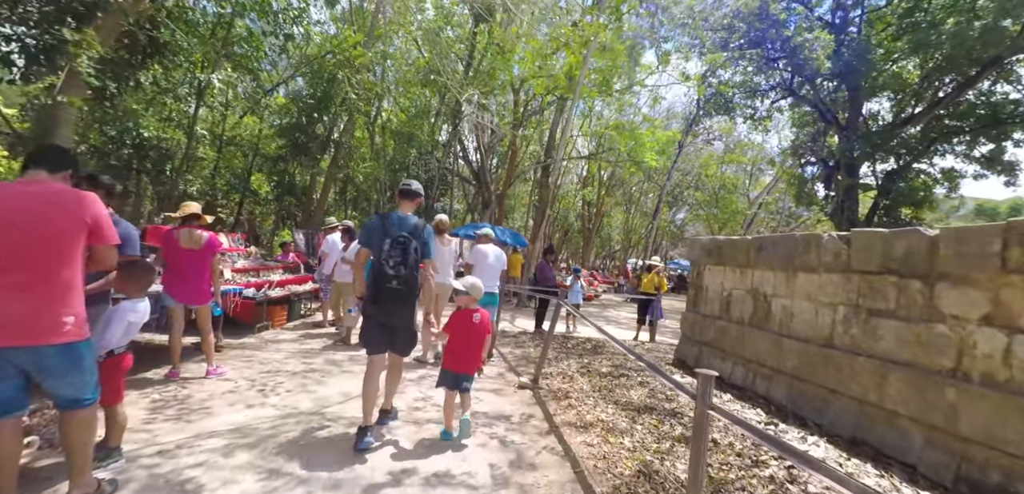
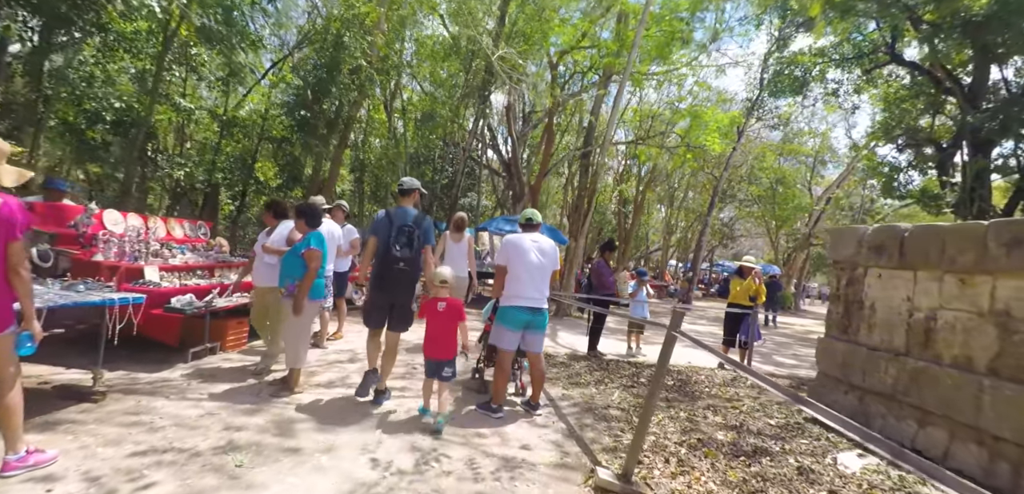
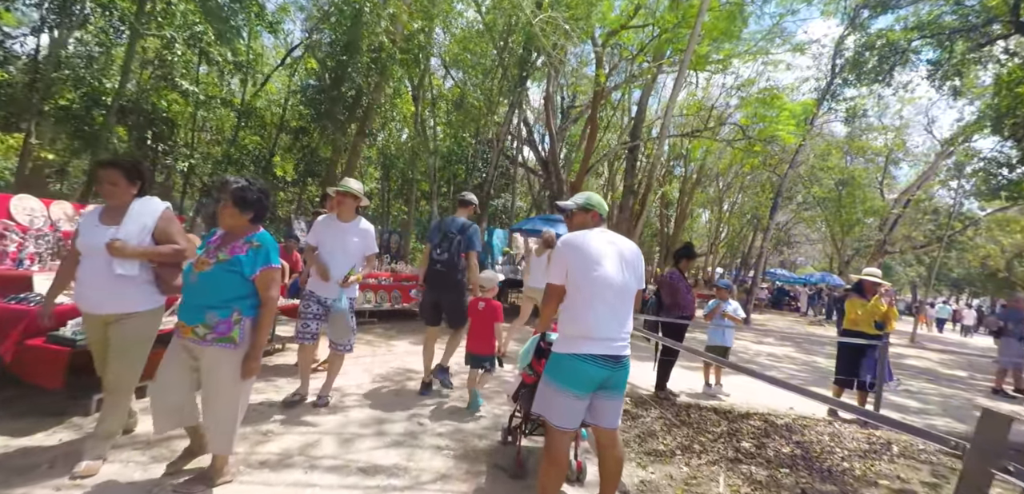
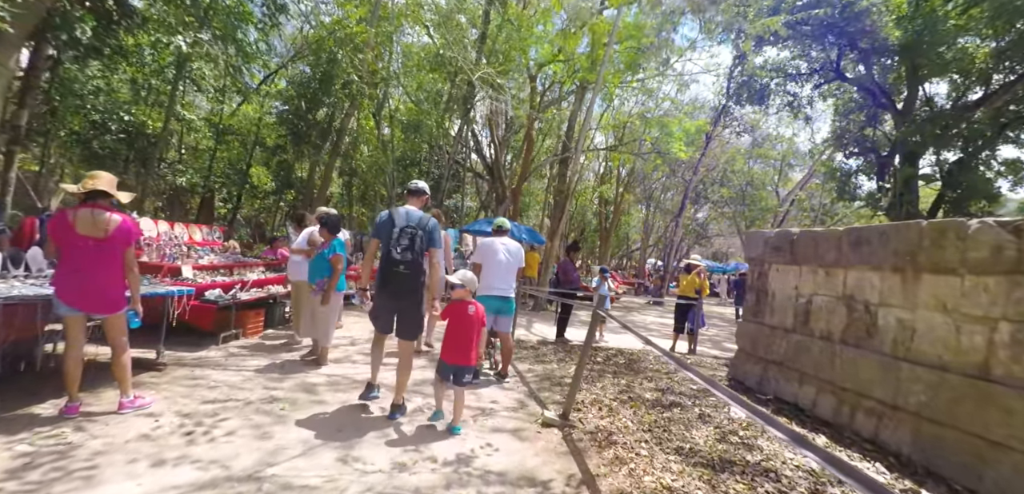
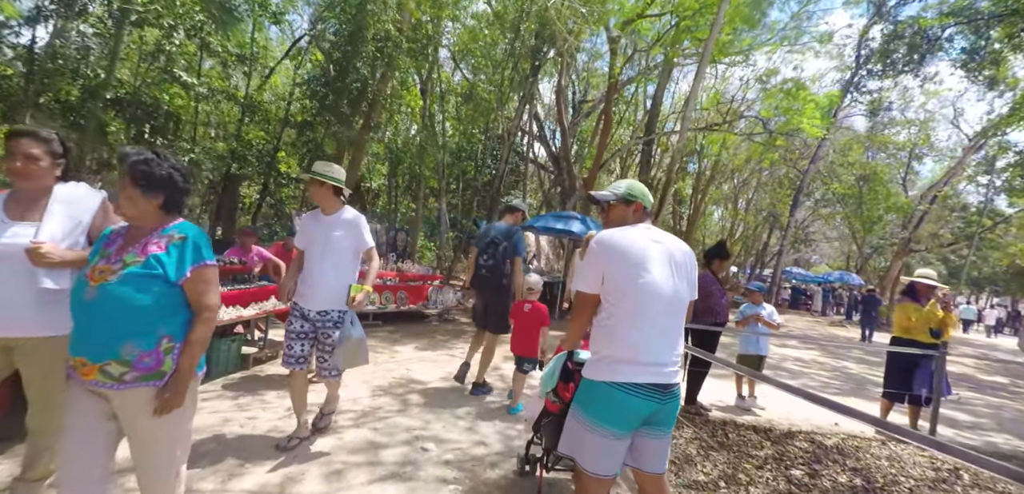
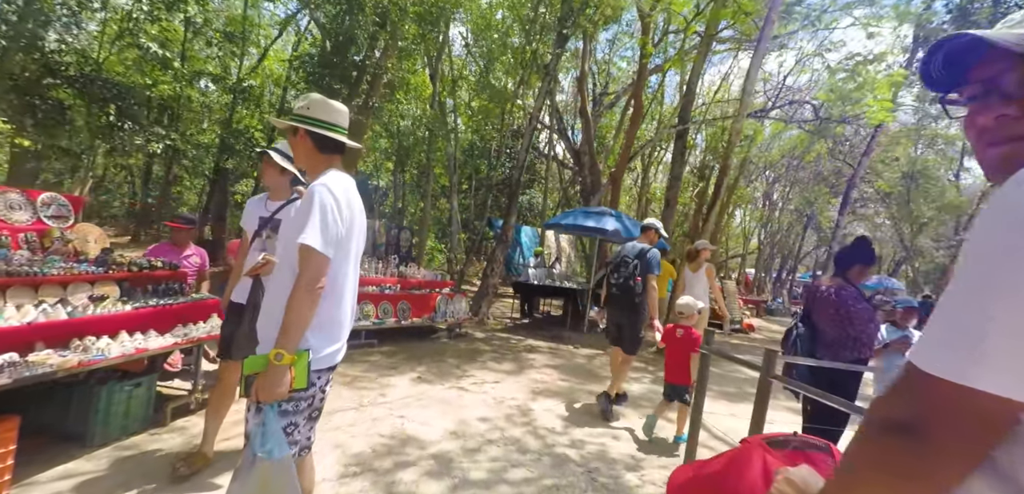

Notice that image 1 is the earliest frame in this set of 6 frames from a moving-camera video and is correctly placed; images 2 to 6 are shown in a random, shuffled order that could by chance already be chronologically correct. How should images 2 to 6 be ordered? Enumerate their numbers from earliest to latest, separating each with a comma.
4, 2, 3, 5, 6
